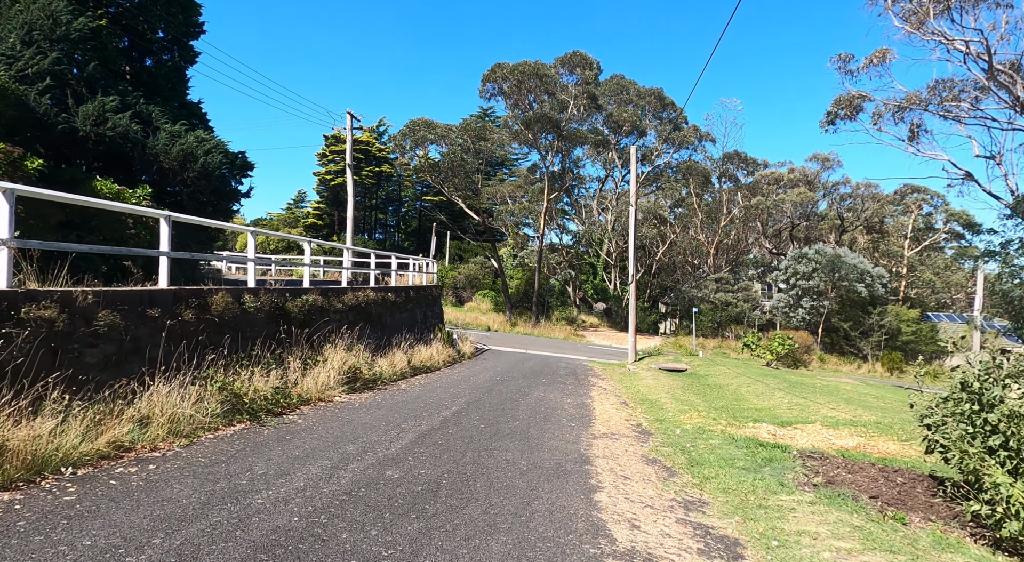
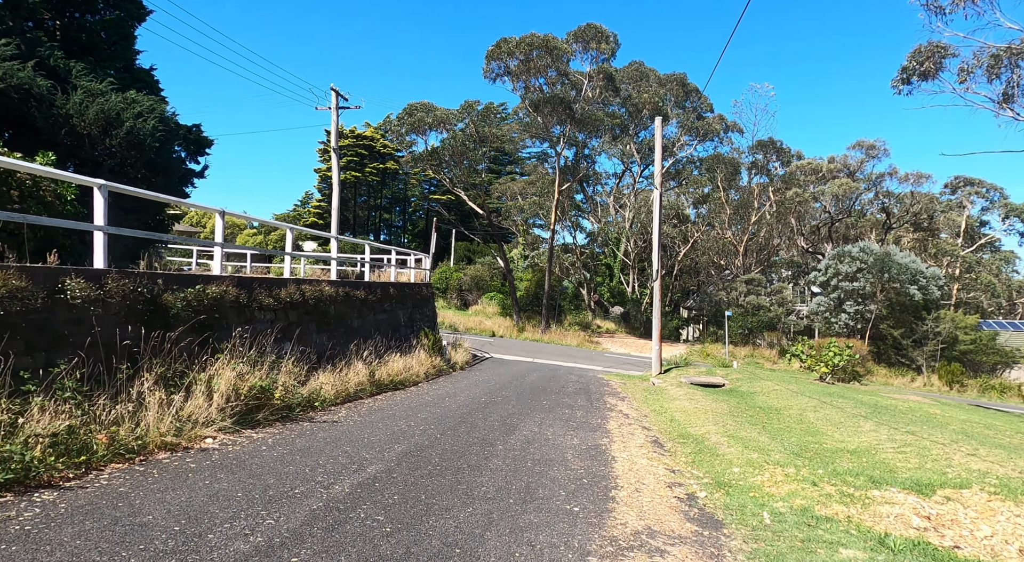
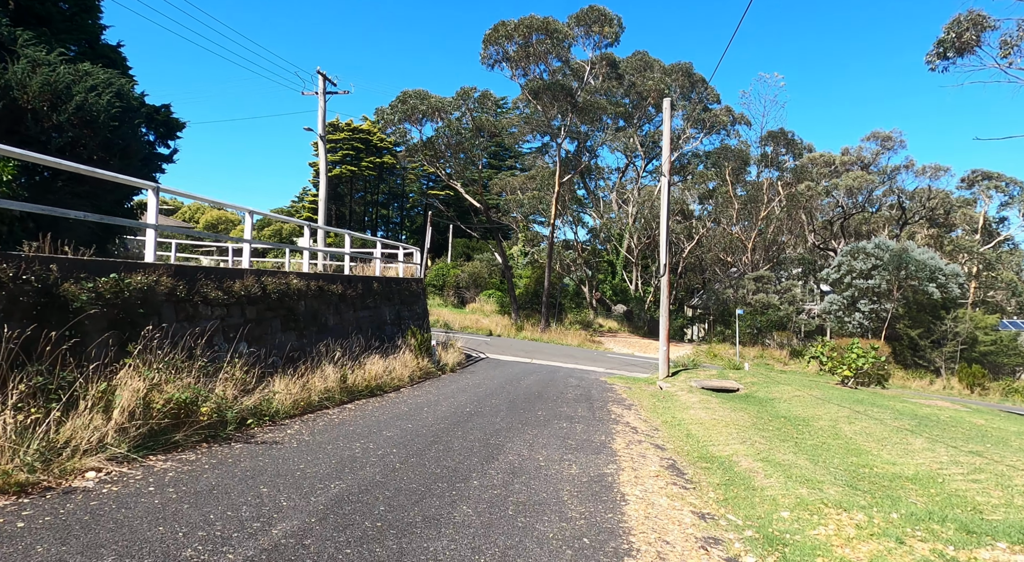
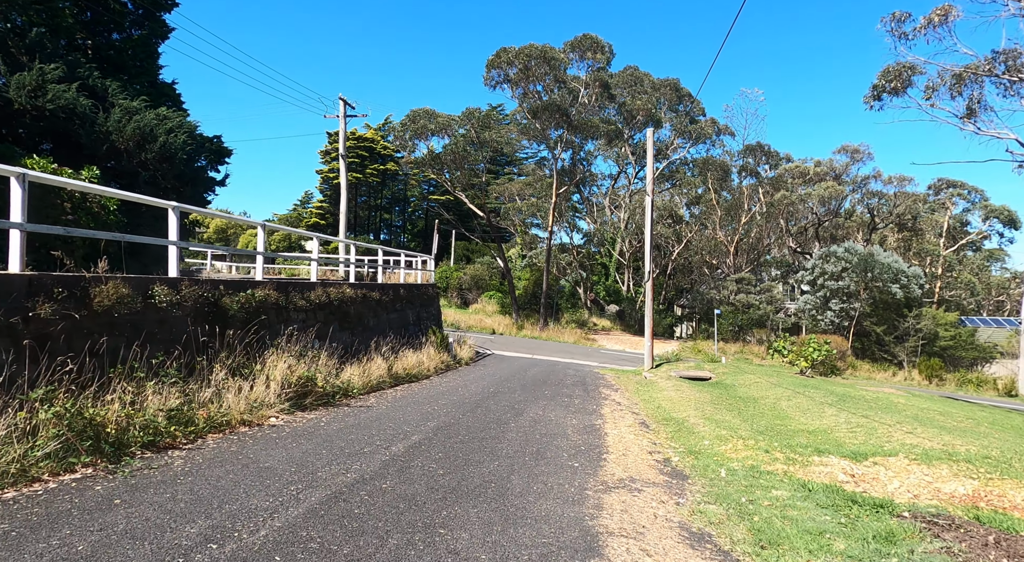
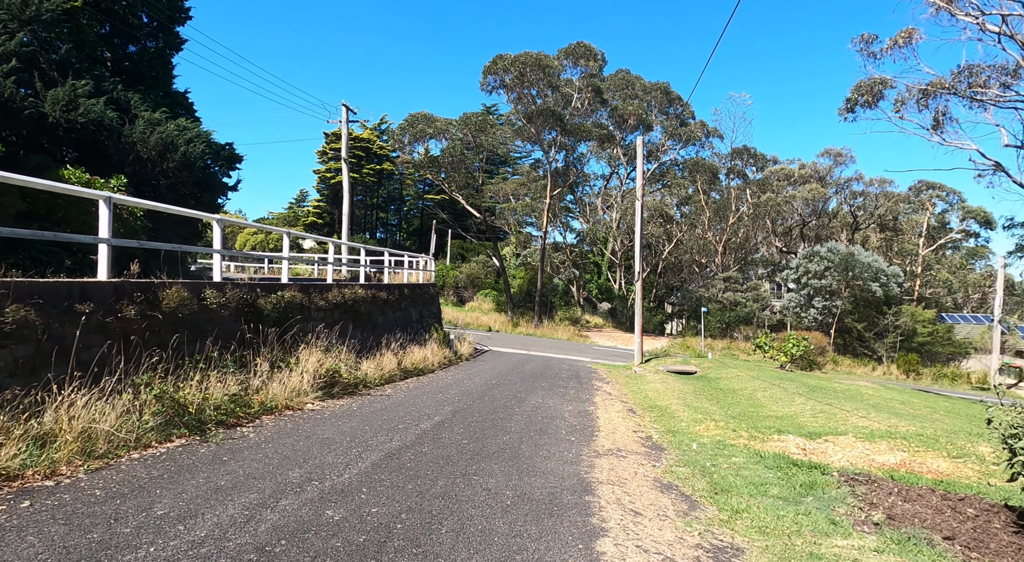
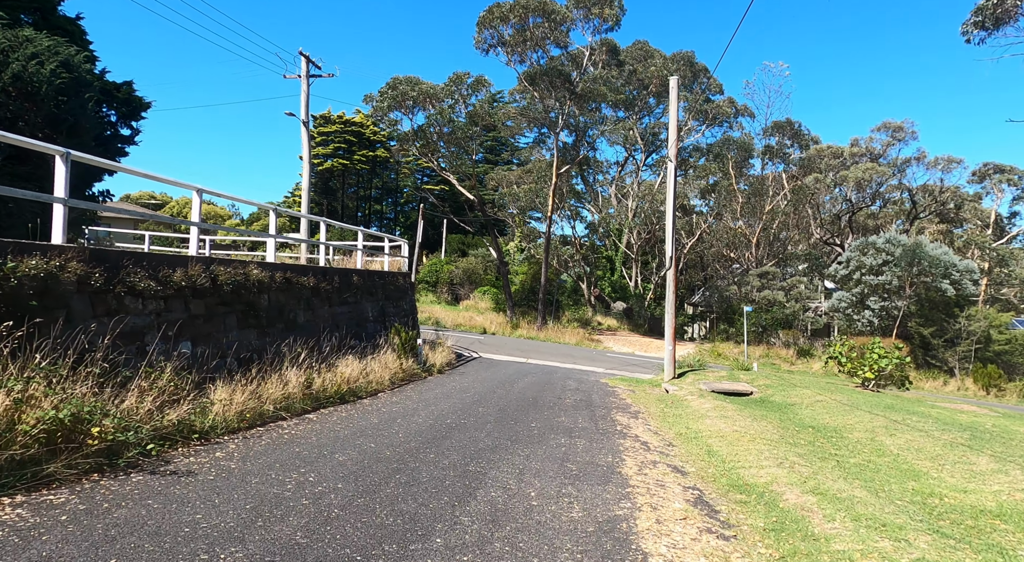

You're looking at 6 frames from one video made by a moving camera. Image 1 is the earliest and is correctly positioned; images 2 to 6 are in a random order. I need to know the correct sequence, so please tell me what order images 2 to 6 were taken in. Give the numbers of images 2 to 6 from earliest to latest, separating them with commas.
5, 4, 2, 3, 6
